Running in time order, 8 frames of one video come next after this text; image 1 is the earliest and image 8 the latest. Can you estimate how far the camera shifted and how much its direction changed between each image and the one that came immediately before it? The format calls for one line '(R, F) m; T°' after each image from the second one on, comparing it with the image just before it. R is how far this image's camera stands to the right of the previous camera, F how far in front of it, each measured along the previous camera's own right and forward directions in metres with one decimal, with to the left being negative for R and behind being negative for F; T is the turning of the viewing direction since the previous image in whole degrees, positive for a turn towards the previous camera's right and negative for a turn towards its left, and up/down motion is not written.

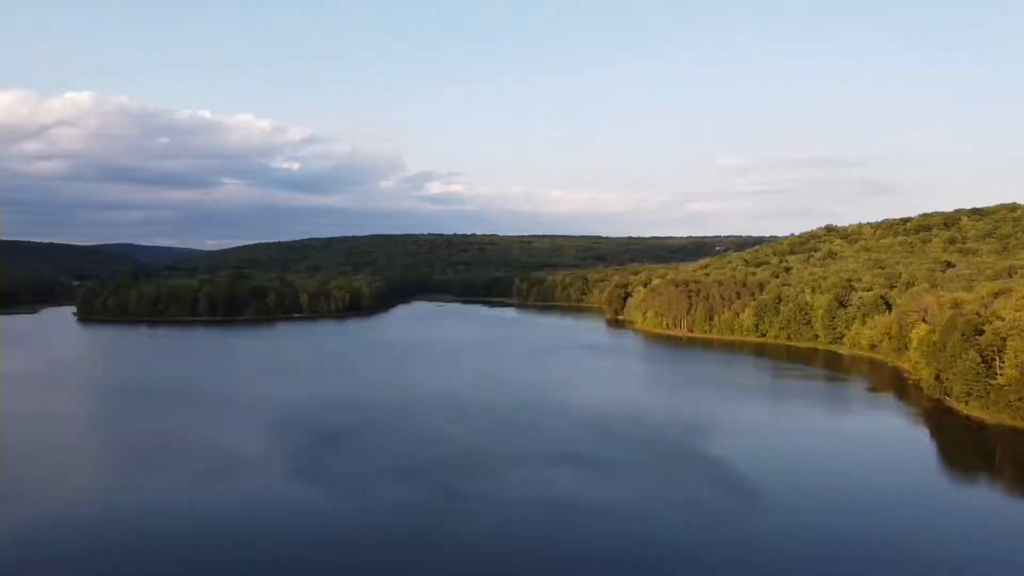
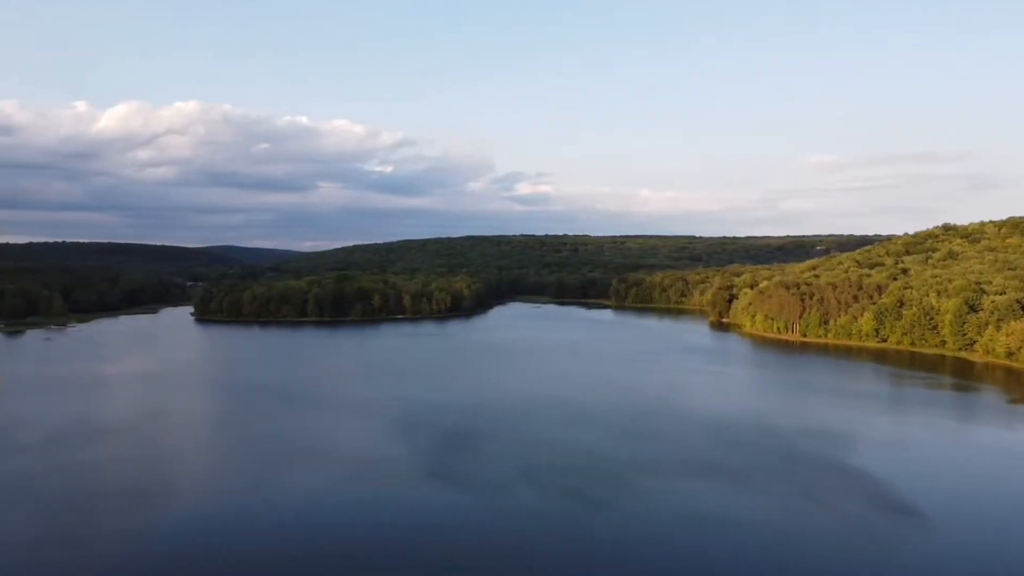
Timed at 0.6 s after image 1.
(-0.6, +0.1) m; -6°
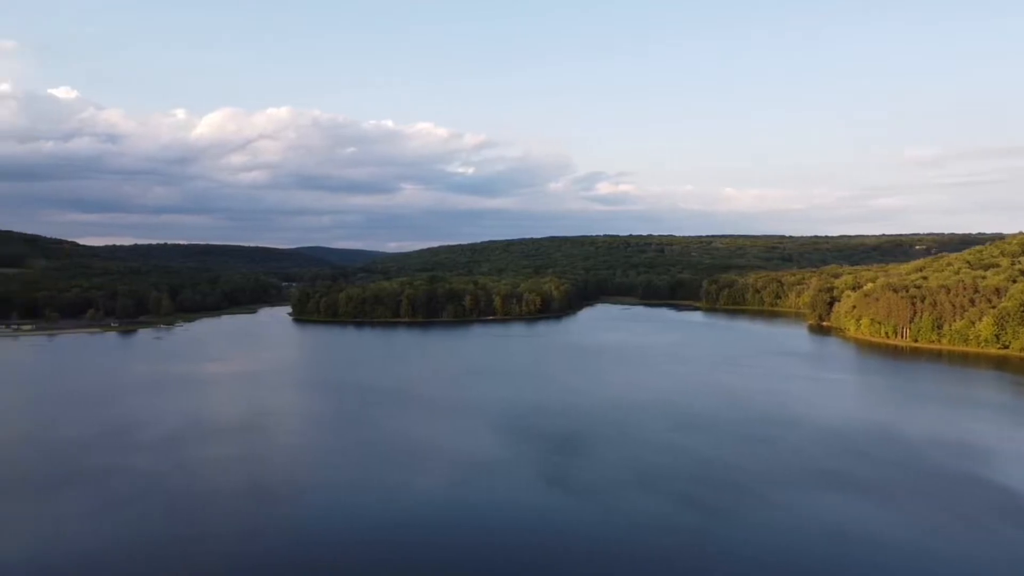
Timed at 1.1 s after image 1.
(-0.6, +0.1) m; -6°
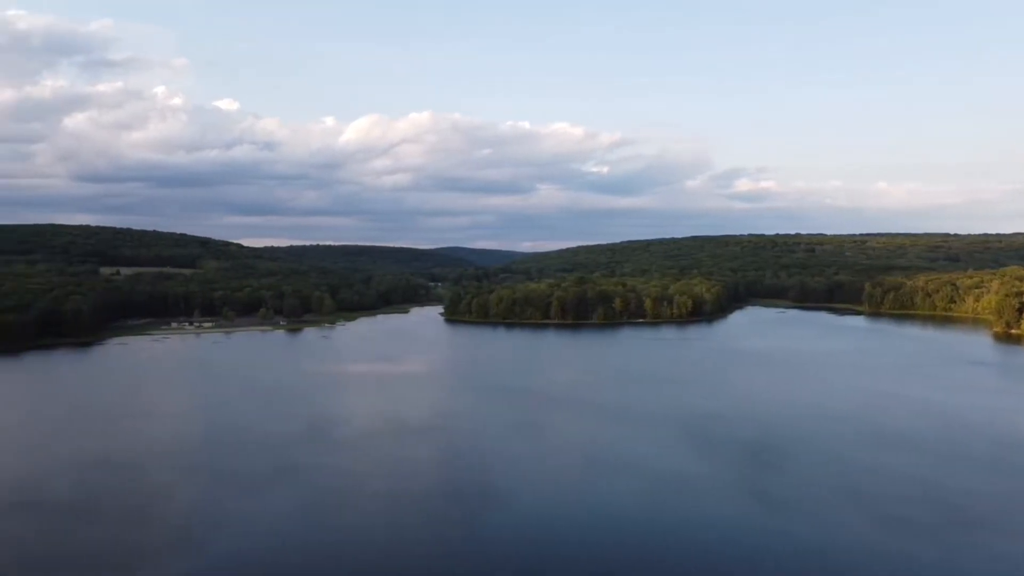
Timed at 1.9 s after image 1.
(-1.0, +0.2) m; -9°
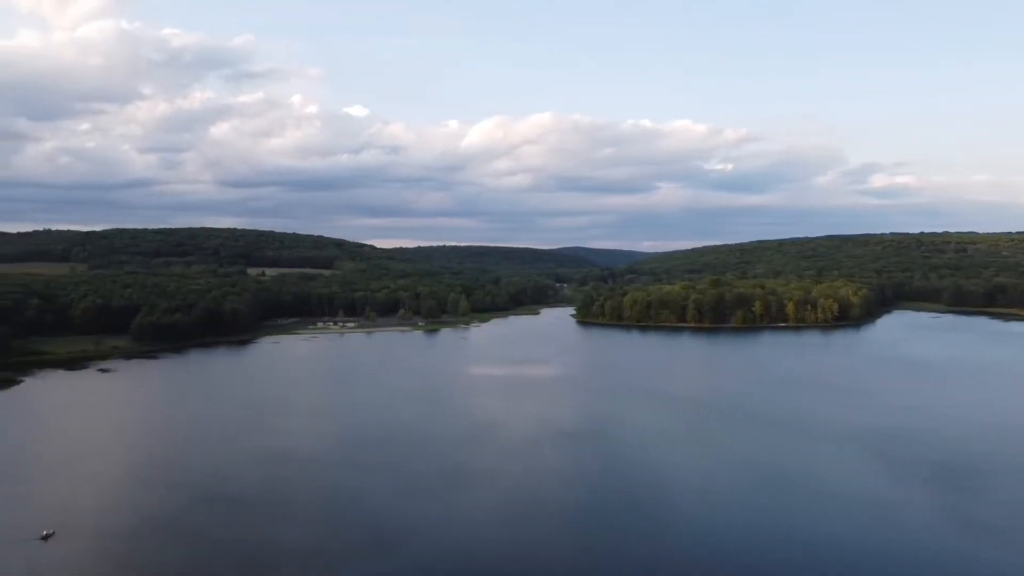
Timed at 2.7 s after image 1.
(-0.9, +0.1) m; -8°
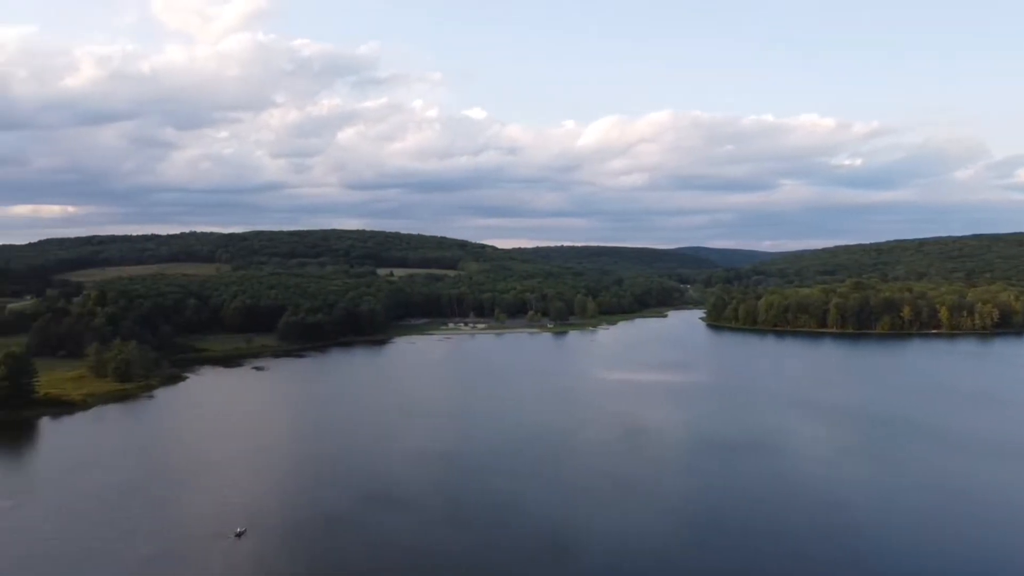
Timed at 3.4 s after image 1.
(-0.9, +0.2) m; -8°
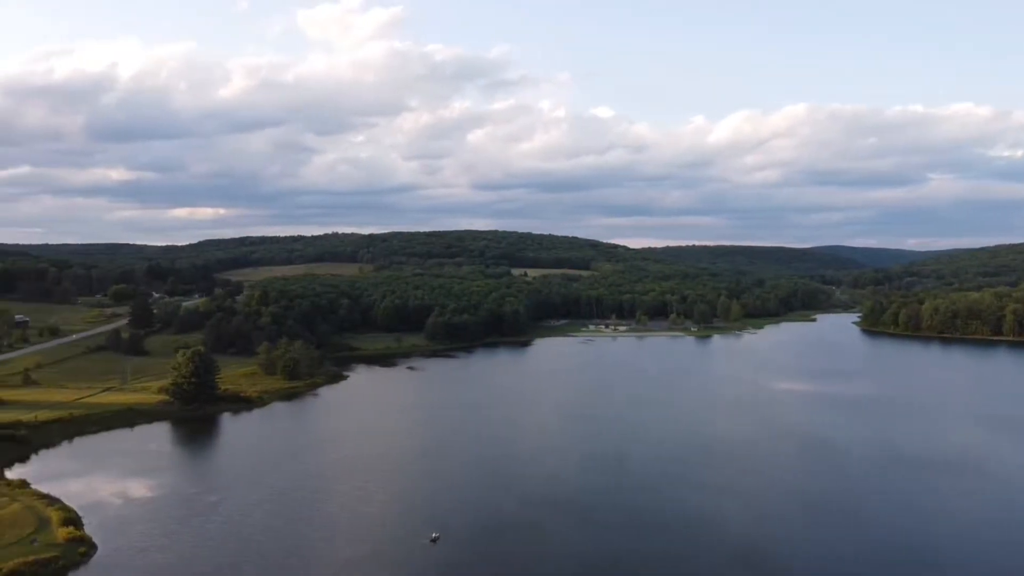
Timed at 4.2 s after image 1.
(-1.0, +0.2) m; -9°
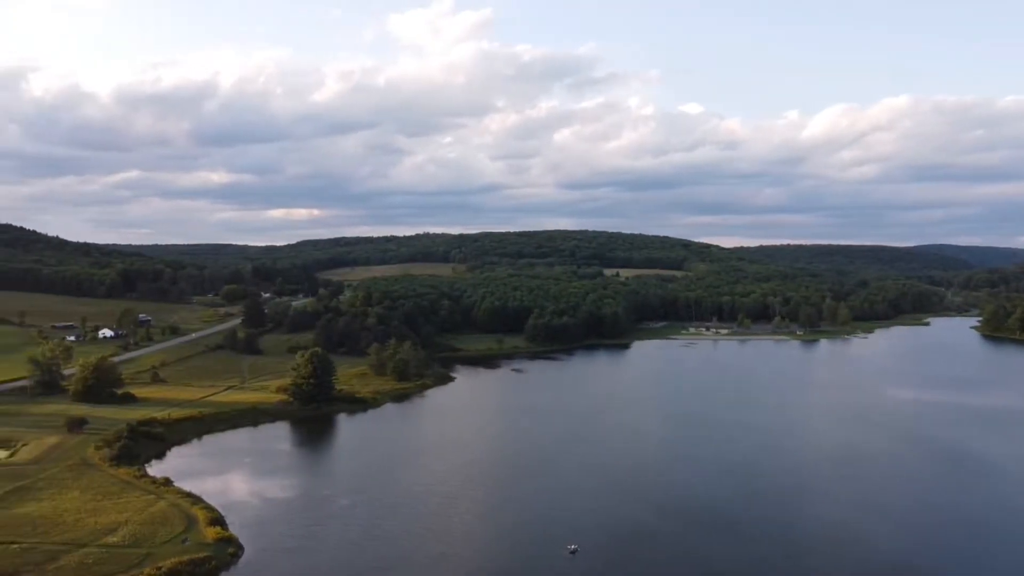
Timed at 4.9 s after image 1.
(-0.8, +0.2) m; -6°
